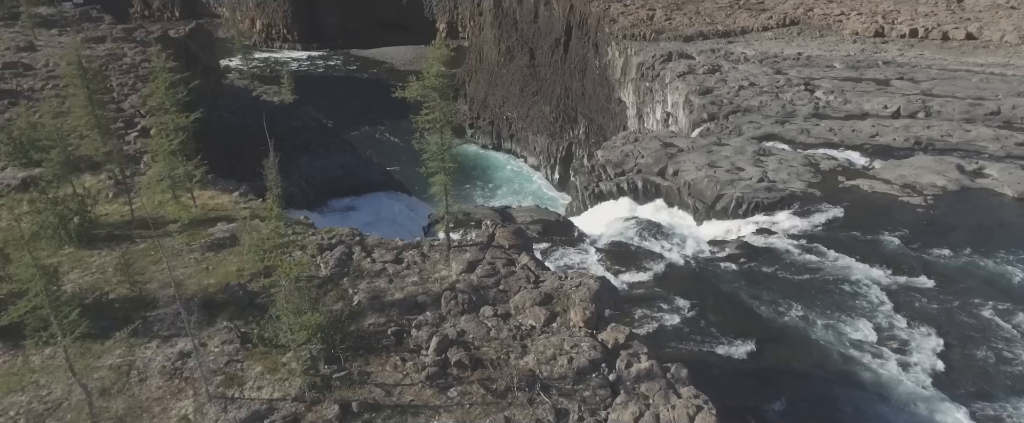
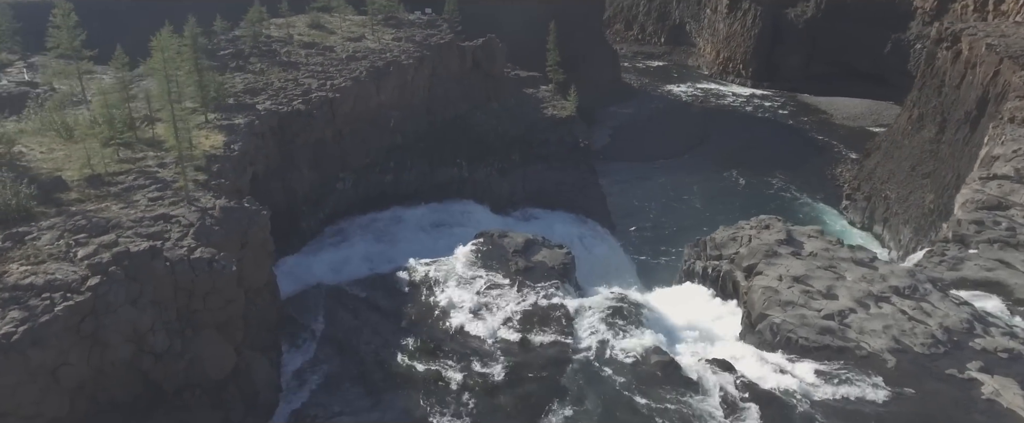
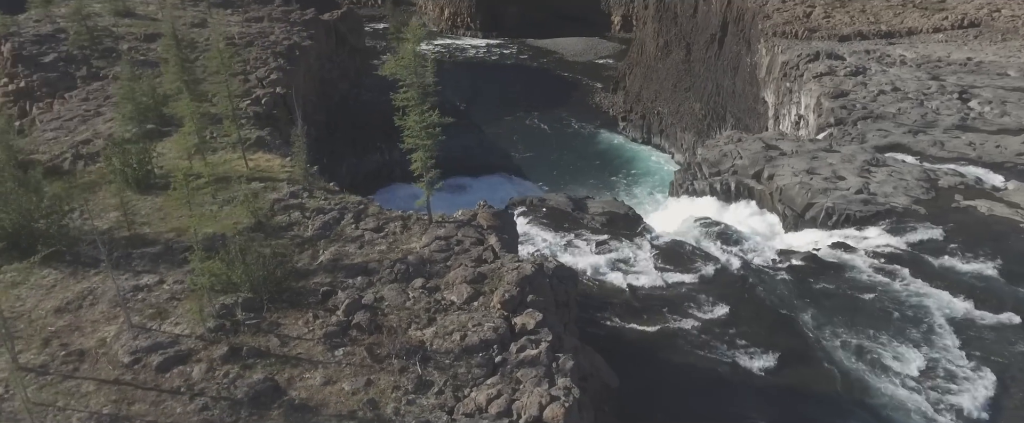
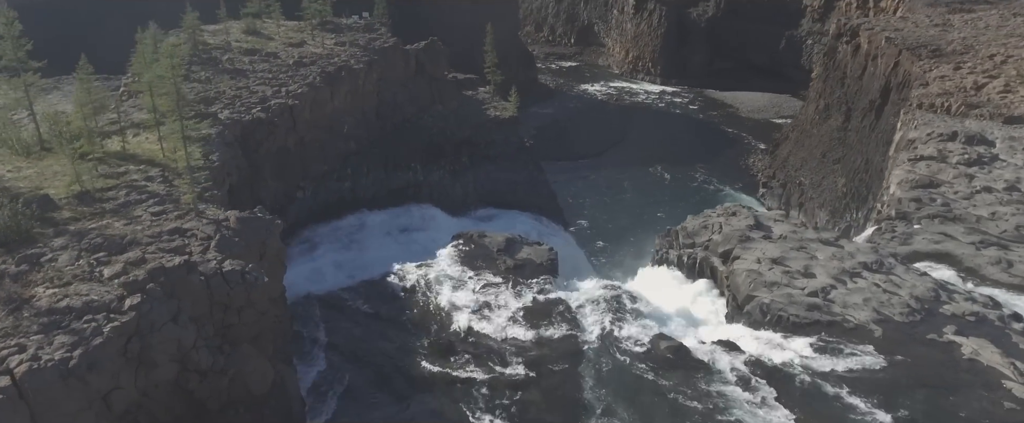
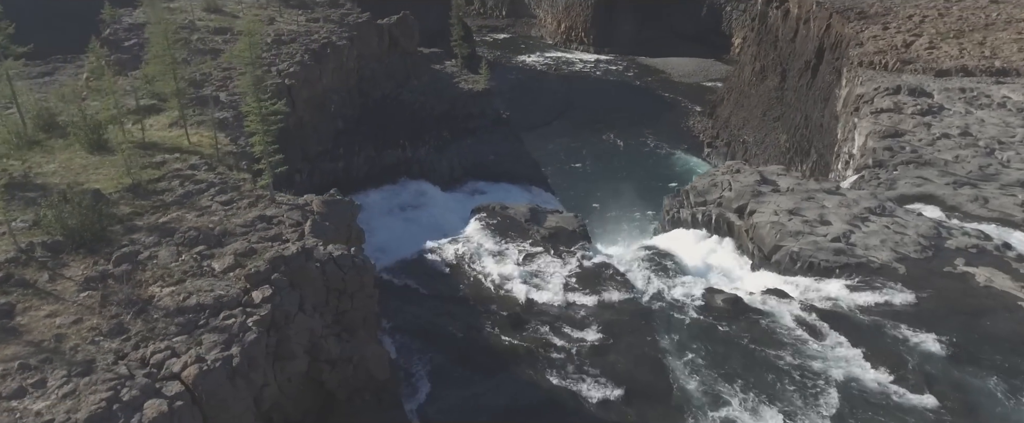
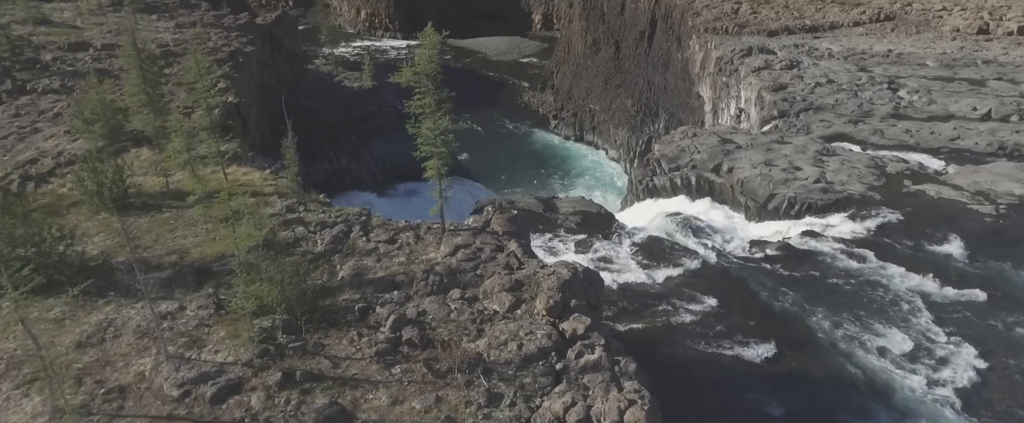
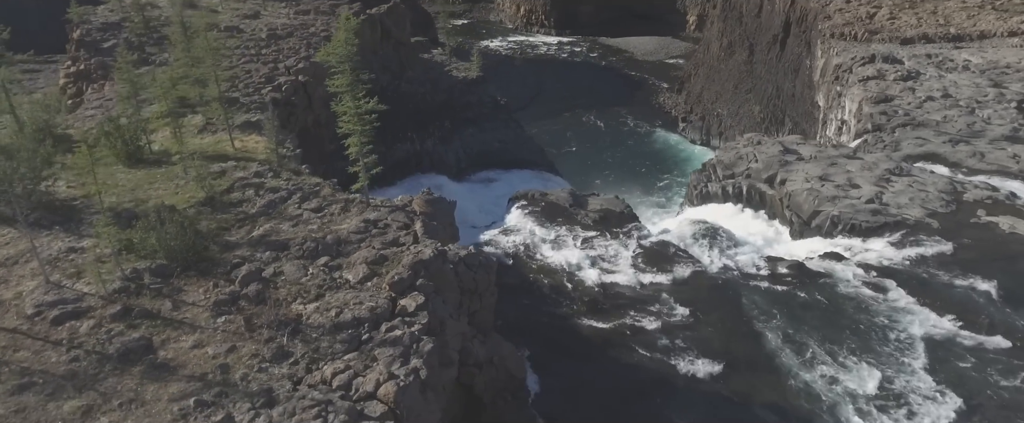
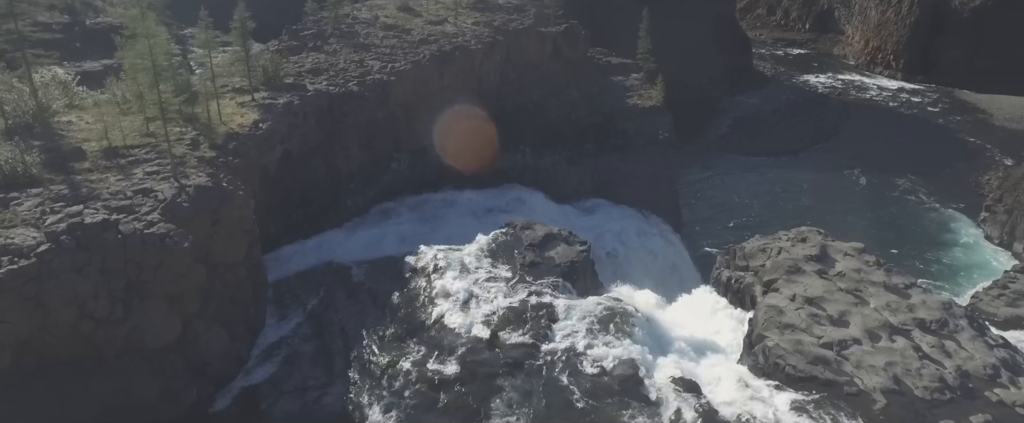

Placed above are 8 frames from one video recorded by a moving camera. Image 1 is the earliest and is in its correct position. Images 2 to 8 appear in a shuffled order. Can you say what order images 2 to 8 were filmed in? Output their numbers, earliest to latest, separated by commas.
6, 3, 7, 5, 4, 2, 8
